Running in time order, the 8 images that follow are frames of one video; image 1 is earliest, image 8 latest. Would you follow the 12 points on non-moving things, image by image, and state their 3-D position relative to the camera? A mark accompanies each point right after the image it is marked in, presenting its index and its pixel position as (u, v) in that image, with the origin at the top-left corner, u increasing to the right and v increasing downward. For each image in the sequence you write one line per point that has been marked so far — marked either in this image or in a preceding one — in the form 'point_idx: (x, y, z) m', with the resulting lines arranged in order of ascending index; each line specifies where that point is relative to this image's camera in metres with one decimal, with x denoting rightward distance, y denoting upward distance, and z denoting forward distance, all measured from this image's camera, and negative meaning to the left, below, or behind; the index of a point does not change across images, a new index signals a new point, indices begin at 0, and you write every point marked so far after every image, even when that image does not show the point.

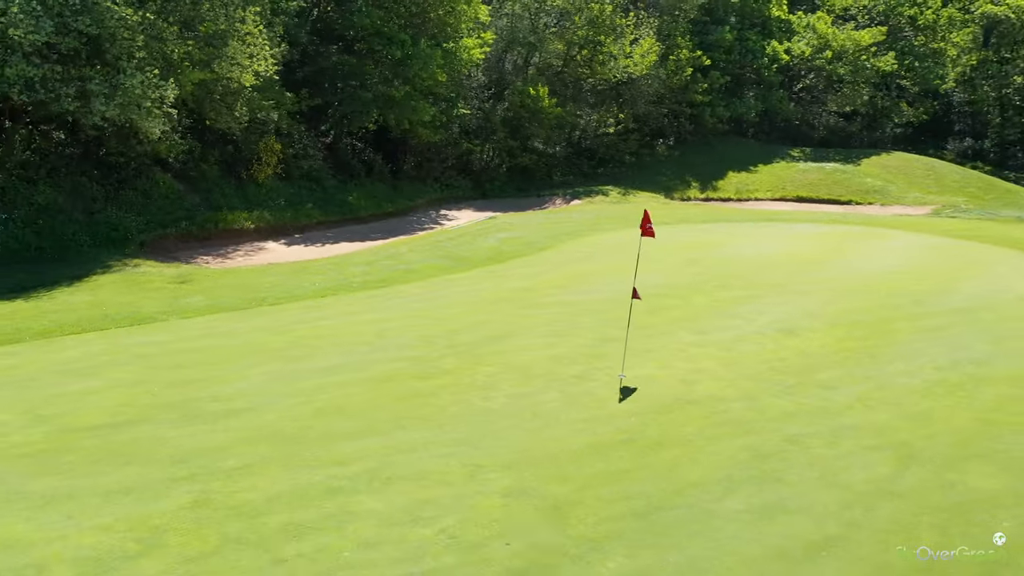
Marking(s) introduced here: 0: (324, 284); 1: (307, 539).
0: (-3.4, +0.1, +14.7) m
1: (-1.5, -1.8, +6.1) m
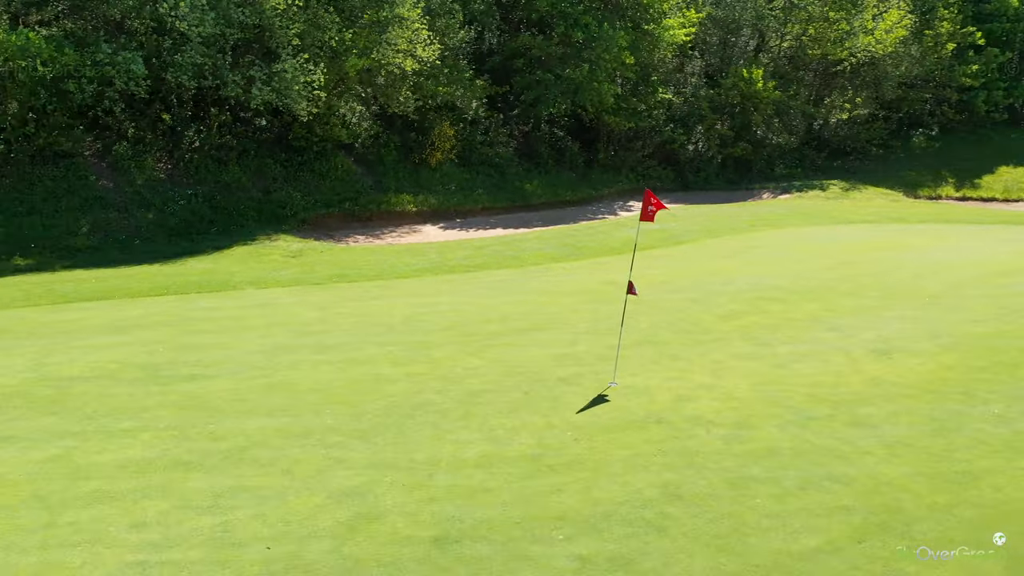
0: (-1.7, +0.4, +14.6) m
1: (-3.0, -1.6, +5.9) m
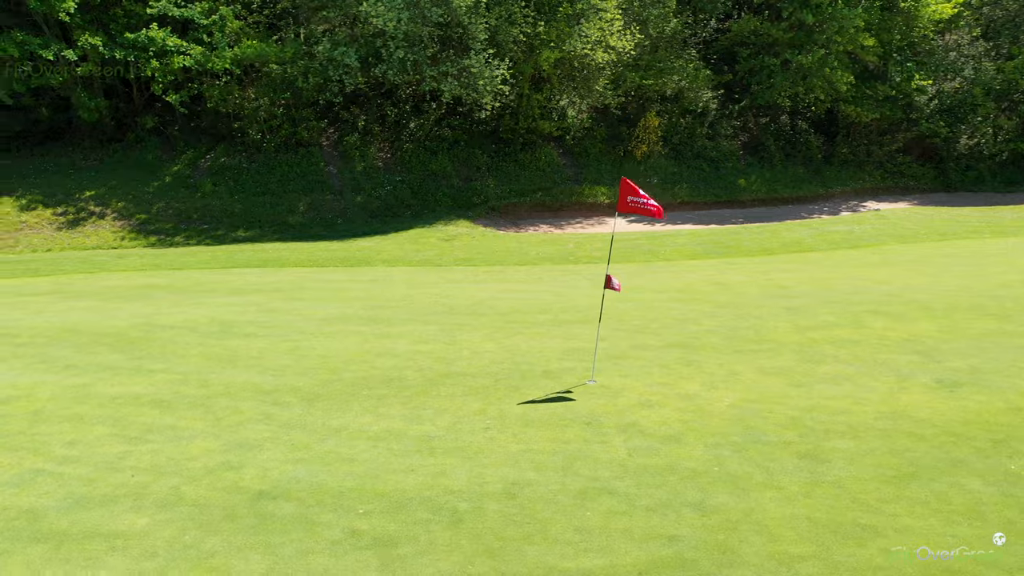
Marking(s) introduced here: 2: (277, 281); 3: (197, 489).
0: (+0.6, +0.6, +14.8) m
1: (-4.0, -1.2, +7.2) m
2: (-3.7, +0.1, +13.1) m
3: (-2.3, -1.5, +6.0) m
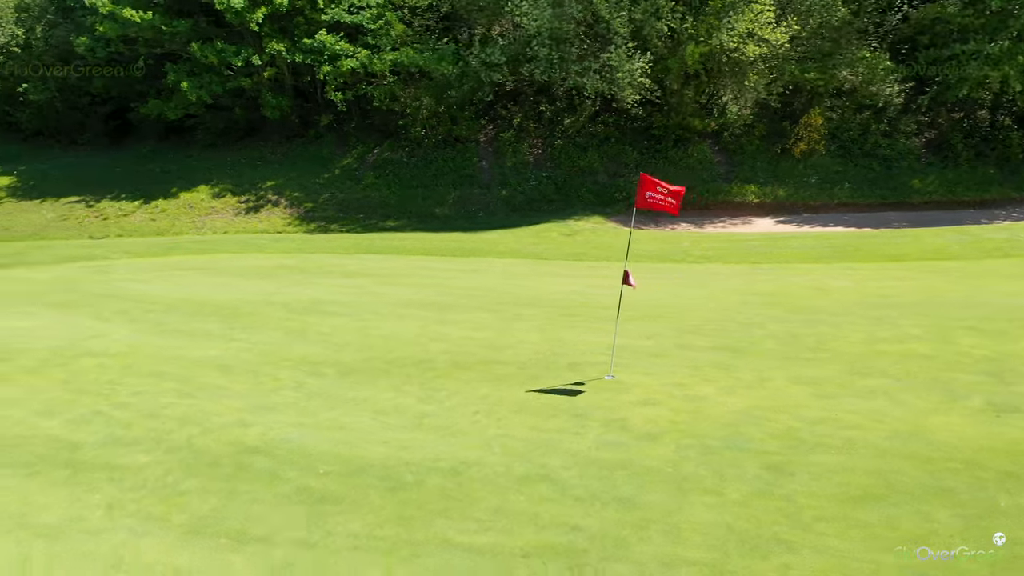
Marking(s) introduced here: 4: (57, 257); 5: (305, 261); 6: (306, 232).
0: (+2.6, +0.6, +14.6) m
1: (-3.9, -0.9, +8.5) m
2: (-2.1, +0.4, +14.1) m
3: (-2.6, -1.3, +6.9) m
4: (-8.6, +0.6, +15.7) m
5: (-3.7, +0.5, +14.9) m
6: (-4.7, +1.3, +19.0) m
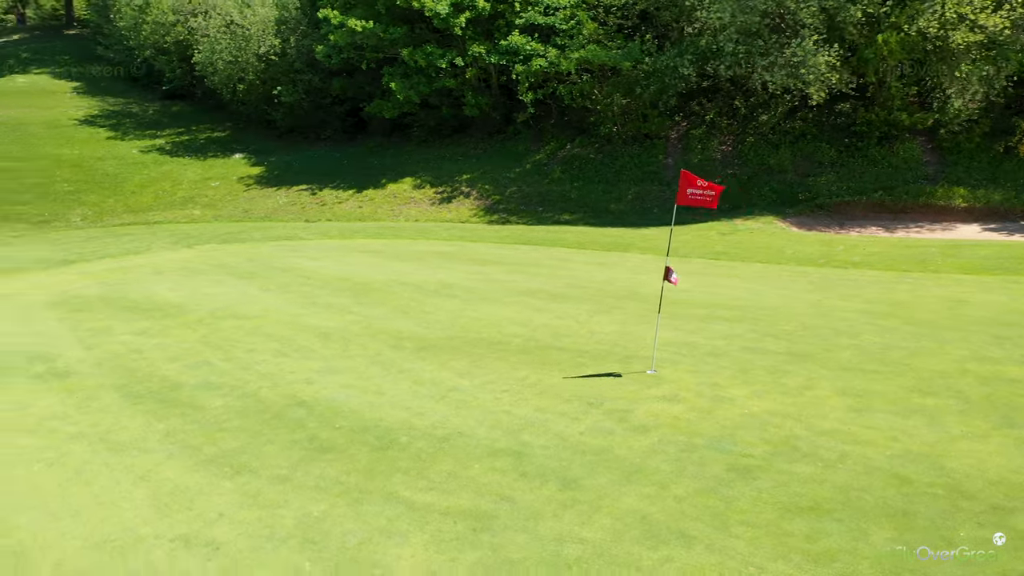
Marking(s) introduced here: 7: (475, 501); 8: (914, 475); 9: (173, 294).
0: (+4.9, +0.5, +13.9) m
1: (-3.1, -0.6, +10.0) m
2: (+0.3, +0.6, +14.8) m
3: (-2.4, -1.0, +8.1) m
4: (-5.4, +1.2, +18.3) m
5: (-1.0, +0.8, +16.1) m
6: (-0.6, +1.6, +20.2) m
7: (-0.3, -1.5, +5.7) m
8: (+2.8, -1.3, +5.8) m
9: (-5.1, -0.1, +12.5) m
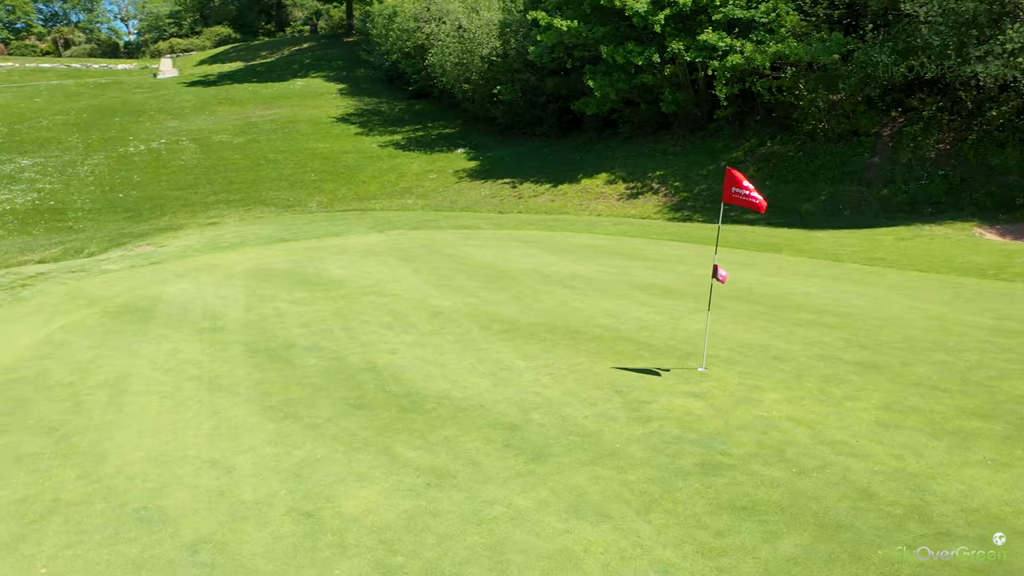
0: (+7.0, +0.3, +12.5) m
1: (-1.9, -0.3, +11.3) m
2: (+3.0, +0.6, +14.8) m
3: (-1.8, -0.8, +9.3) m
4: (-1.4, +1.5, +19.9) m
5: (+2.1, +0.9, +16.4) m
6: (+3.7, +1.7, +20.2) m
7: (-0.5, -1.3, +6.3) m
8: (+2.5, -1.3, +5.5) m
9: (-2.9, +0.3, +14.2) m
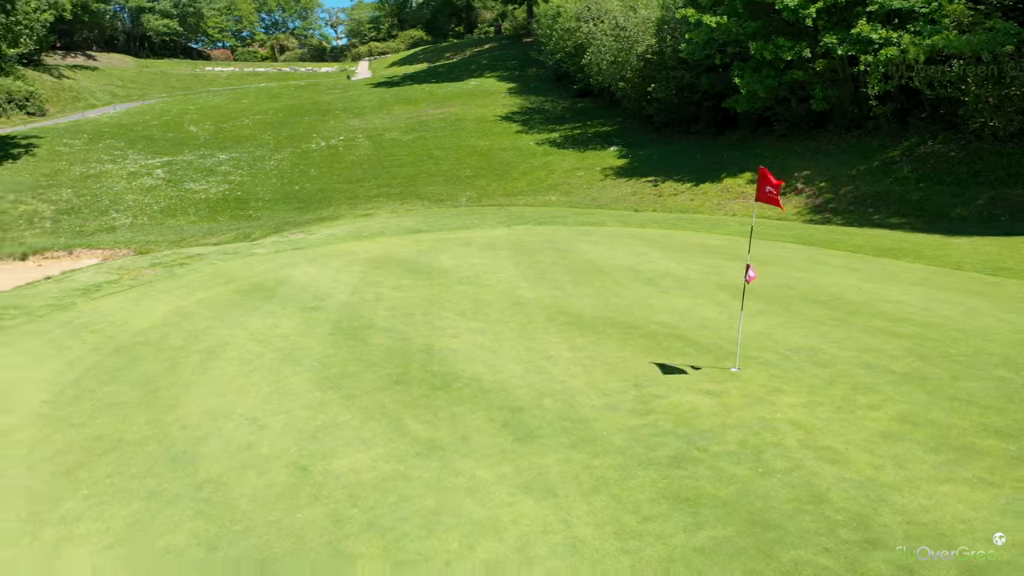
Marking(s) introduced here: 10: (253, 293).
0: (+8.2, +0.1, +11.2) m
1: (-0.7, -0.2, +12.0) m
2: (+4.8, +0.5, +14.4) m
3: (-1.1, -0.6, +10.0) m
4: (+1.7, +1.7, +20.2) m
5: (+4.3, +0.9, +16.1) m
6: (+6.7, +1.6, +19.5) m
7: (-0.6, -1.2, +6.8) m
8: (+2.1, -1.4, +5.4) m
9: (-1.1, +0.4, +15.1) m
10: (-4.1, -0.1, +13.2) m
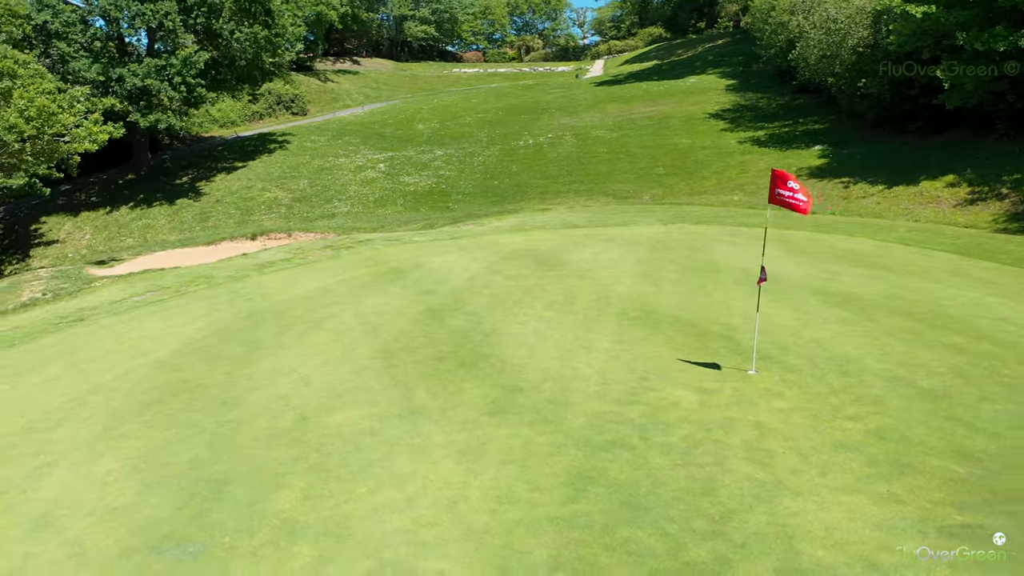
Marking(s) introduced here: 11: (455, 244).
0: (+9.0, -0.3, +9.3) m
1: (+0.7, 0.0, +12.6) m
2: (+6.7, +0.4, +13.3) m
3: (-0.3, -0.5, +10.9) m
4: (+5.5, +1.6, +19.8) m
5: (+6.7, +0.7, +15.1) m
6: (+10.1, +1.2, +17.6) m
7: (-0.7, -1.1, +7.7) m
8: (+1.4, -1.4, +5.5) m
9: (+1.2, +0.6, +15.7) m
10: (-2.2, +0.2, +14.8) m
11: (-1.2, +0.9, +17.9) m
